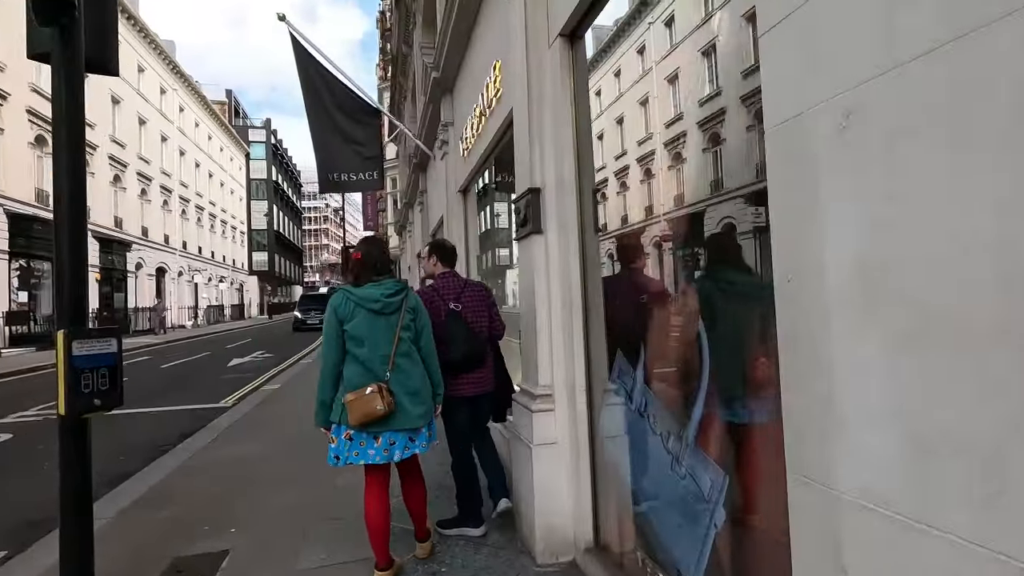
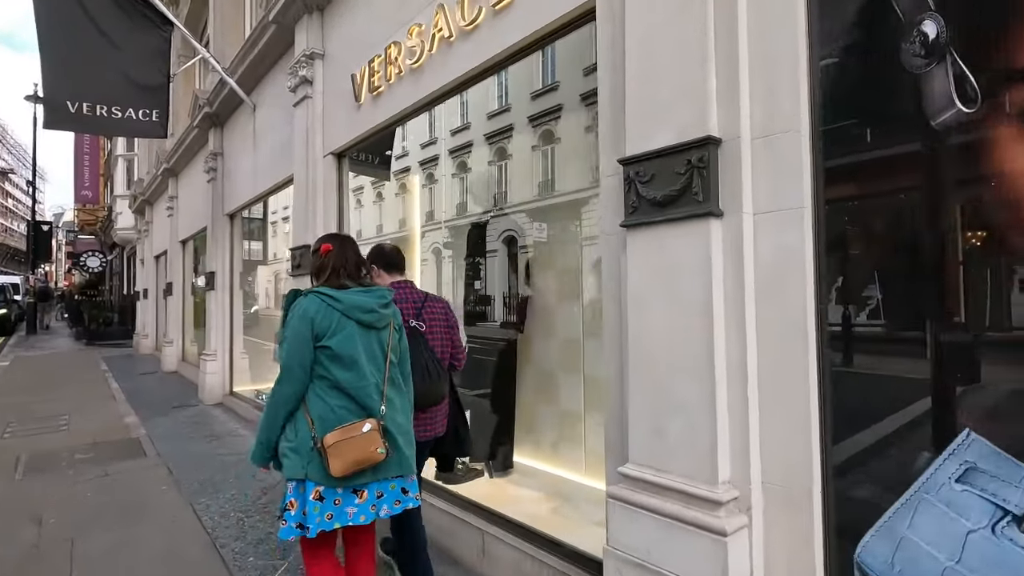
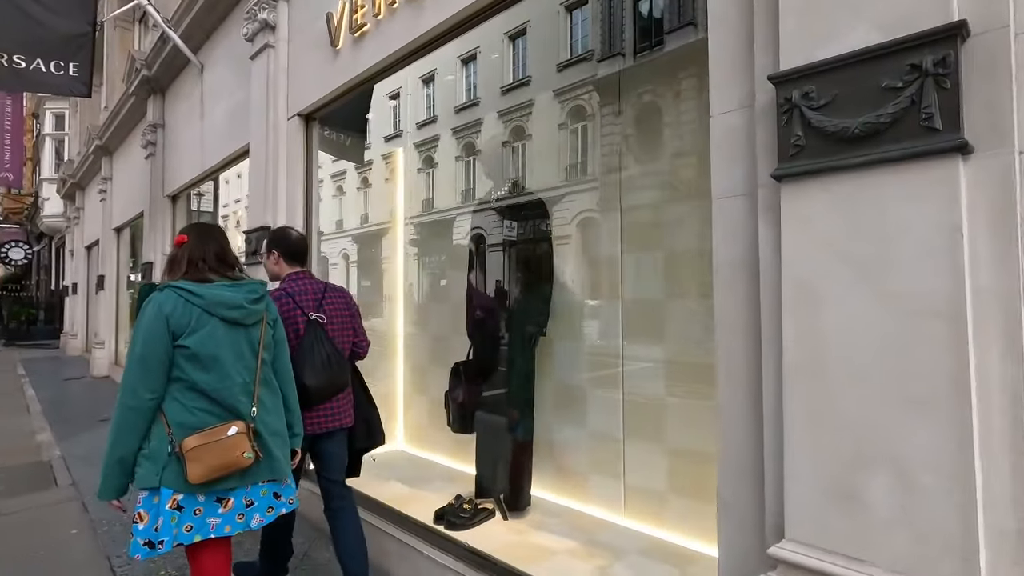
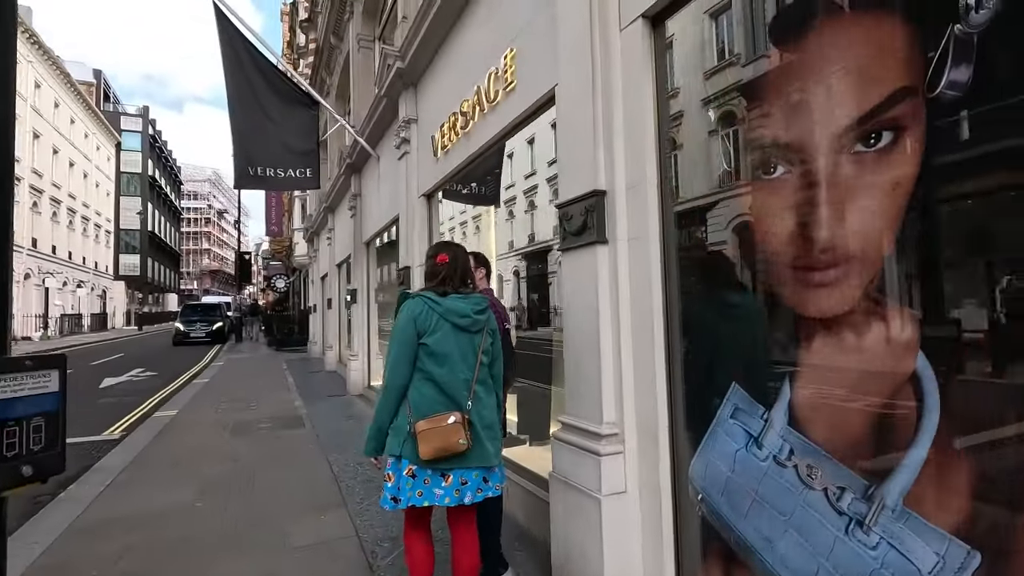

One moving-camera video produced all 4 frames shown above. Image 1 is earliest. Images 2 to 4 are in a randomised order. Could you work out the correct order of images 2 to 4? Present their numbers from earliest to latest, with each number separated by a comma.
4, 2, 3
